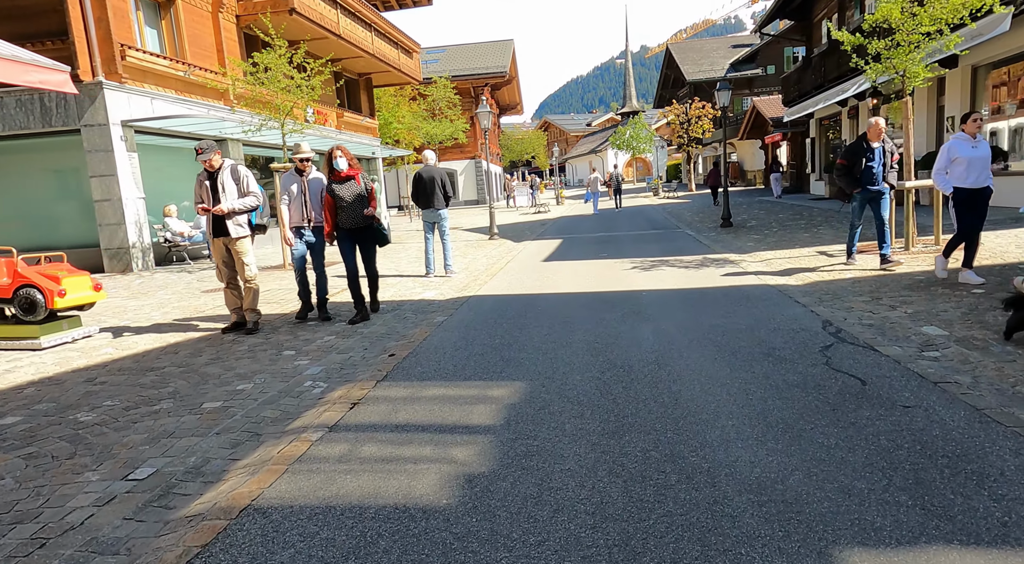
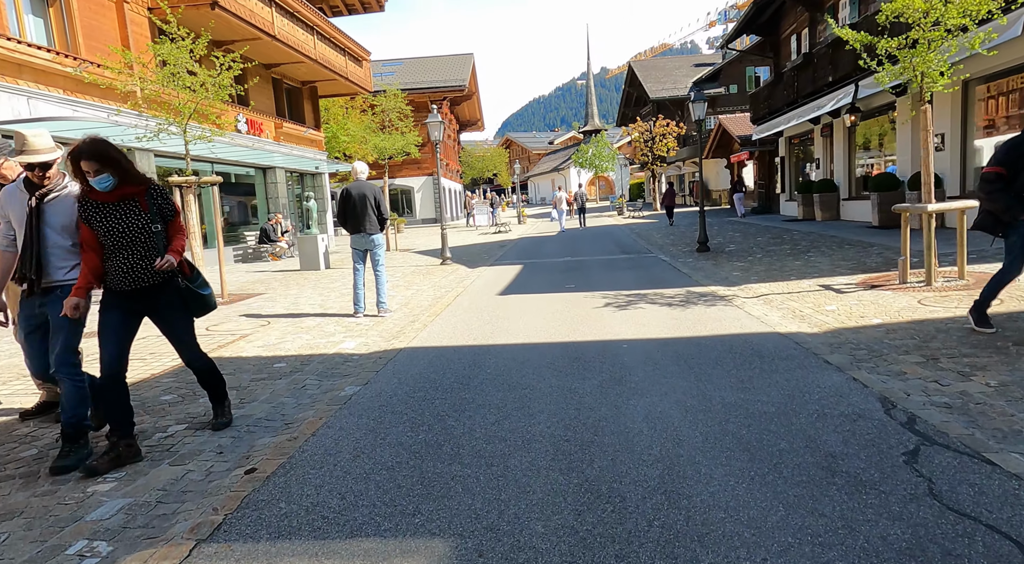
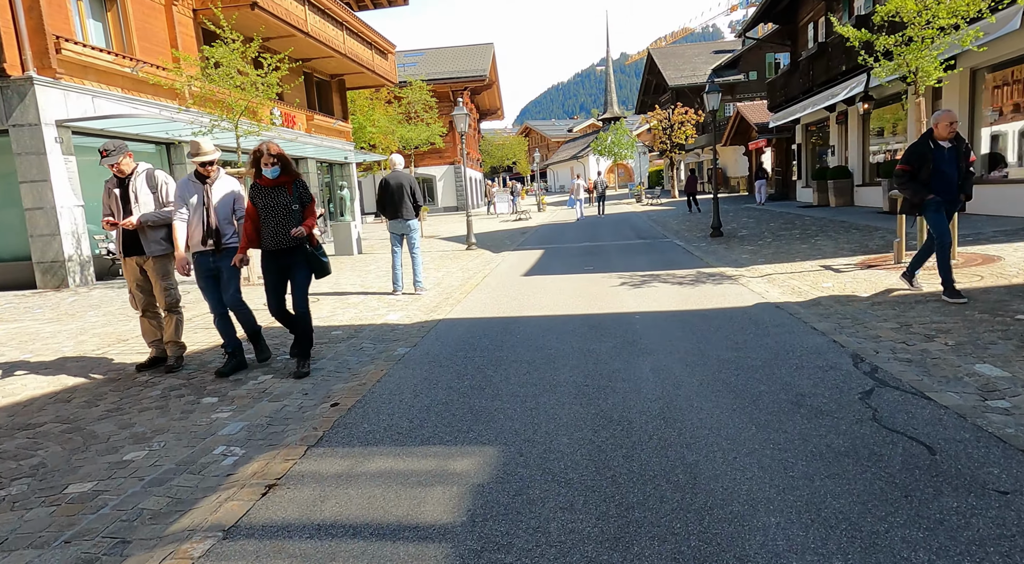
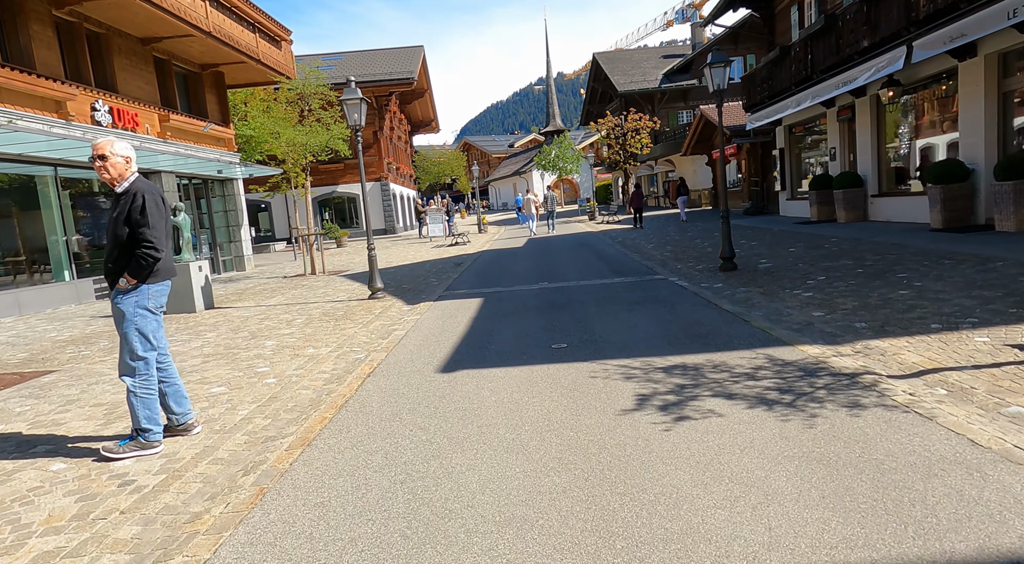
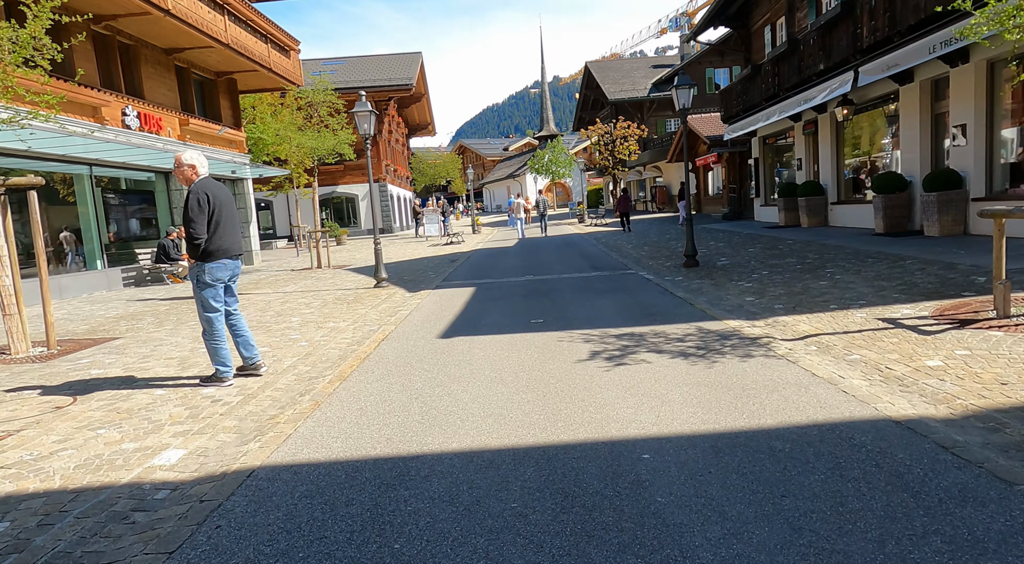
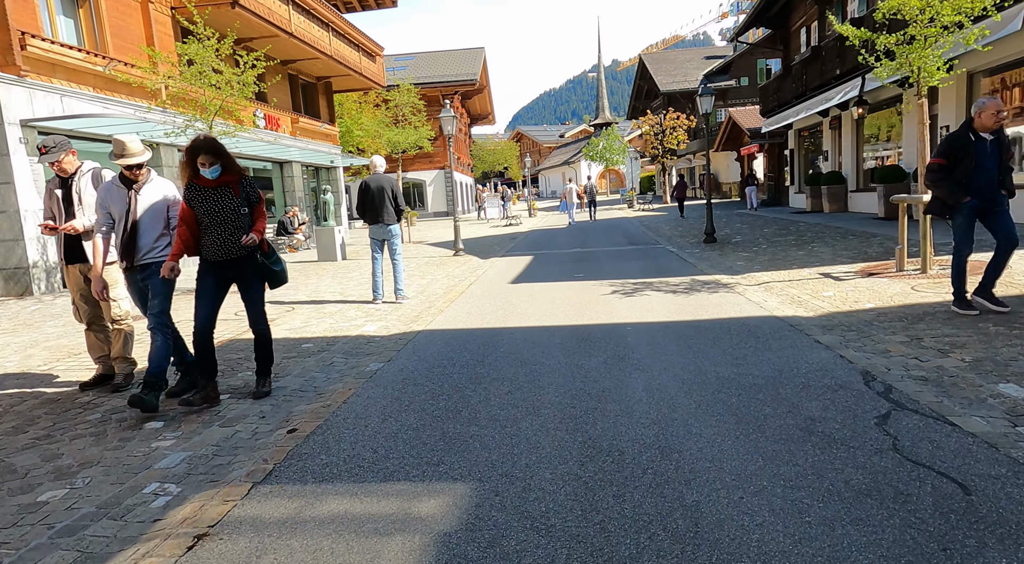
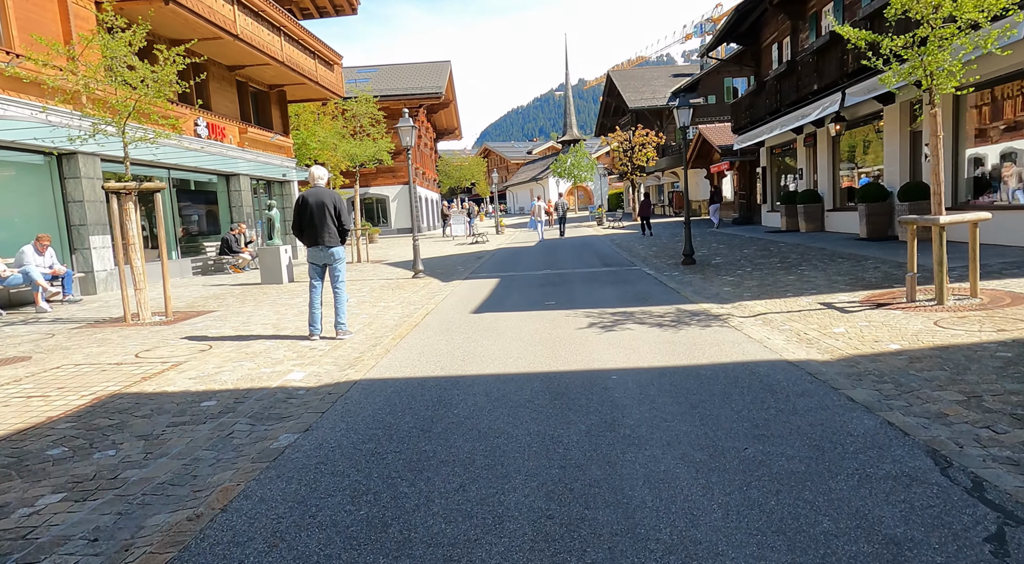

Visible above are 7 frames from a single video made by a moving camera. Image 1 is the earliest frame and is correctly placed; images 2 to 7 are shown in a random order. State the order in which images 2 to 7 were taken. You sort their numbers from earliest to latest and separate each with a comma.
3, 6, 2, 7, 5, 4
